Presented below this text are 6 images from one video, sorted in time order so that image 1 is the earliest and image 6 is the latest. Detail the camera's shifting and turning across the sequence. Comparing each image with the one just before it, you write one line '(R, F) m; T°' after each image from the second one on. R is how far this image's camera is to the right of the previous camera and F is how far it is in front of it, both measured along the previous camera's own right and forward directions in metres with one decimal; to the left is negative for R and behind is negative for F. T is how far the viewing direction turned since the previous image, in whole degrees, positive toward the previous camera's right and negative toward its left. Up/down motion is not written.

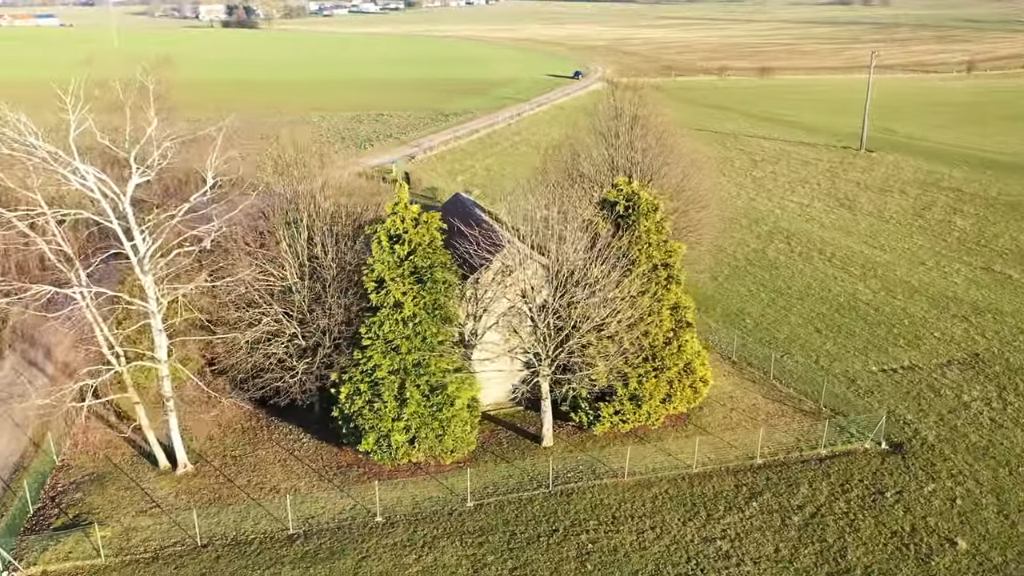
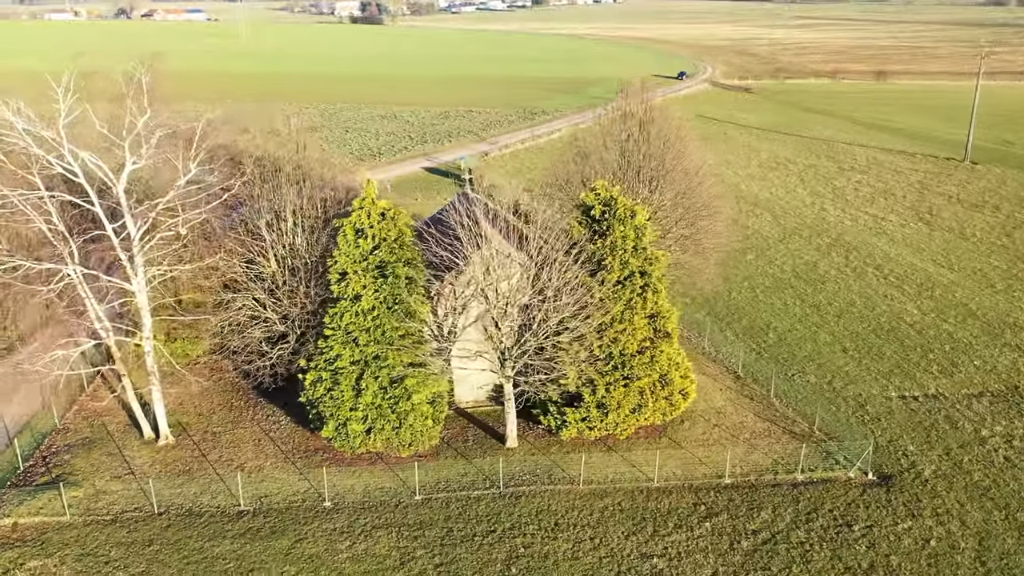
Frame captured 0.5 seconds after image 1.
(+4.1, +0.2) m; -8°
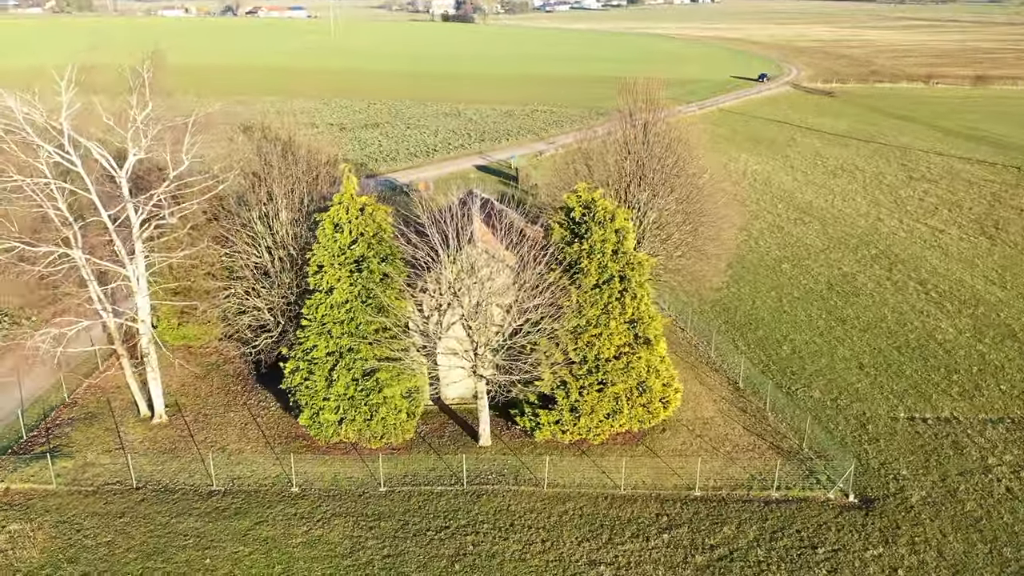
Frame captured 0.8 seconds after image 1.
(+3.1, +0.1) m; -6°
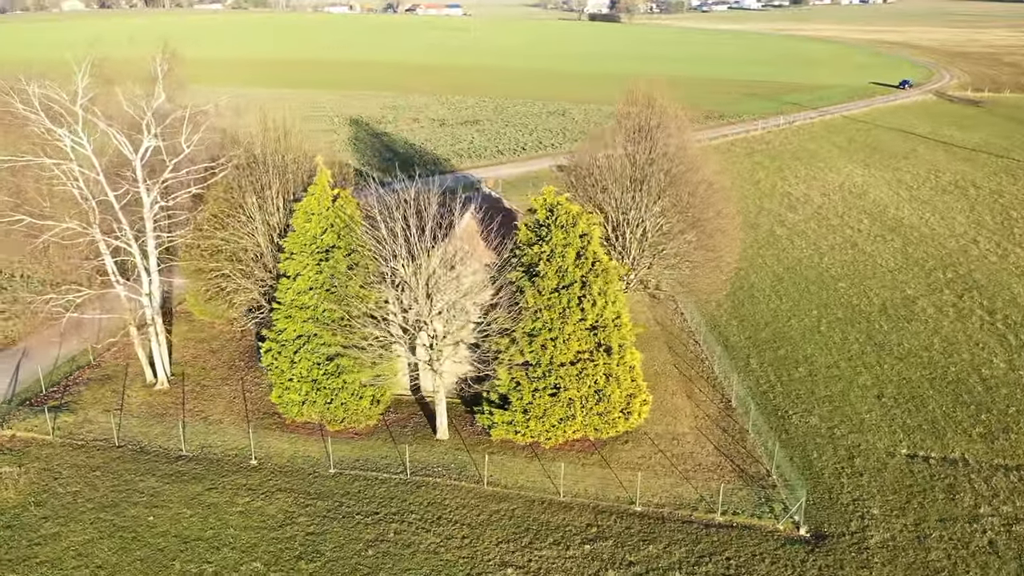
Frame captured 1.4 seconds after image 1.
(+5.0, +0.2) m; -10°
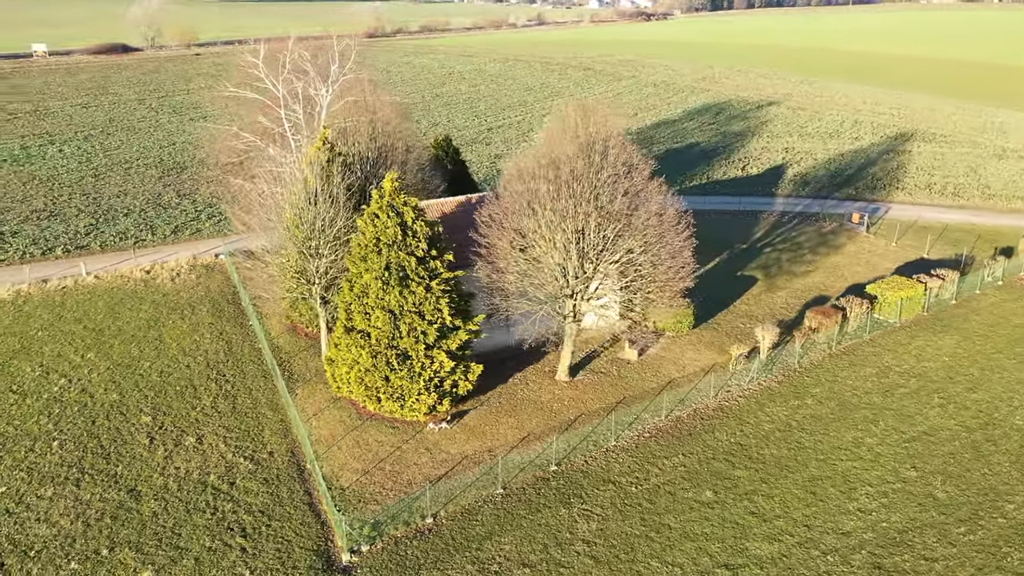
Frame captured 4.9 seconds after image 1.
(+23.4, +10.6) m; -51°
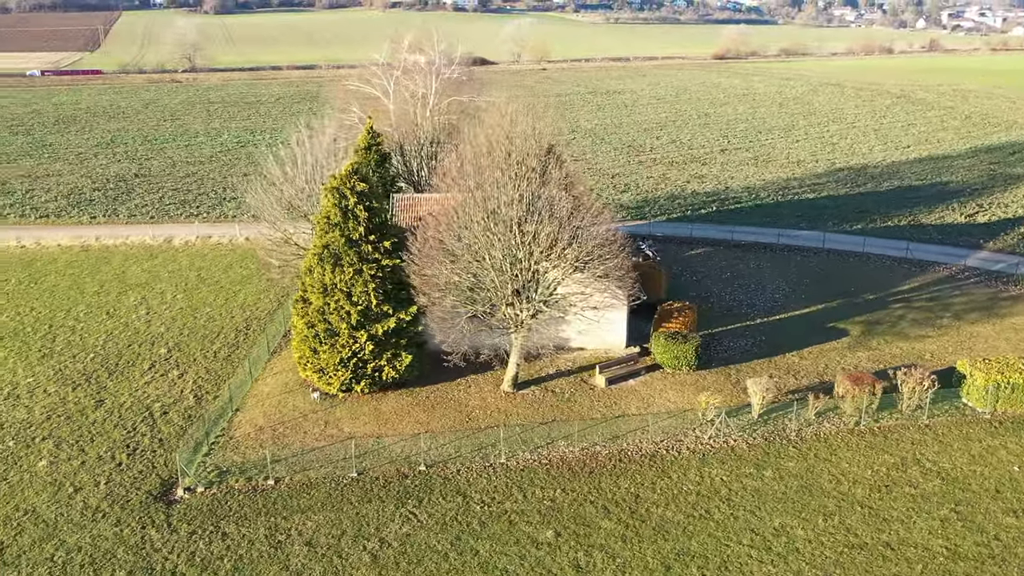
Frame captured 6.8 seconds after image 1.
(+12.5, +3.4) m; -24°
